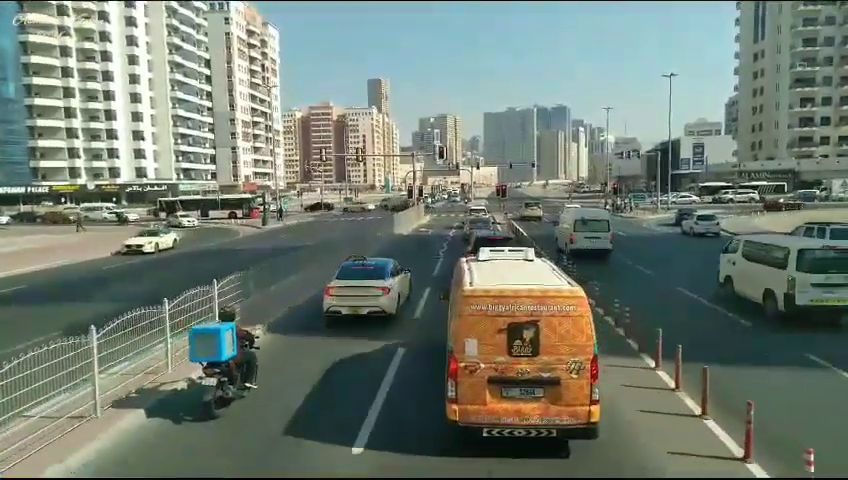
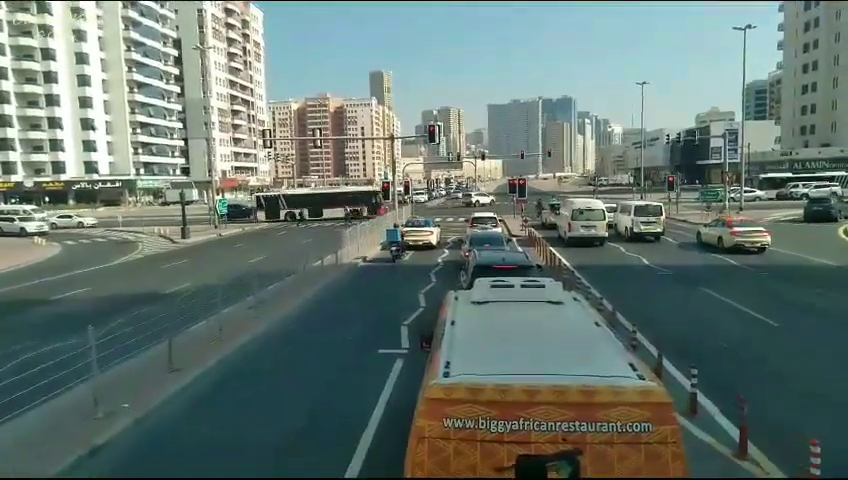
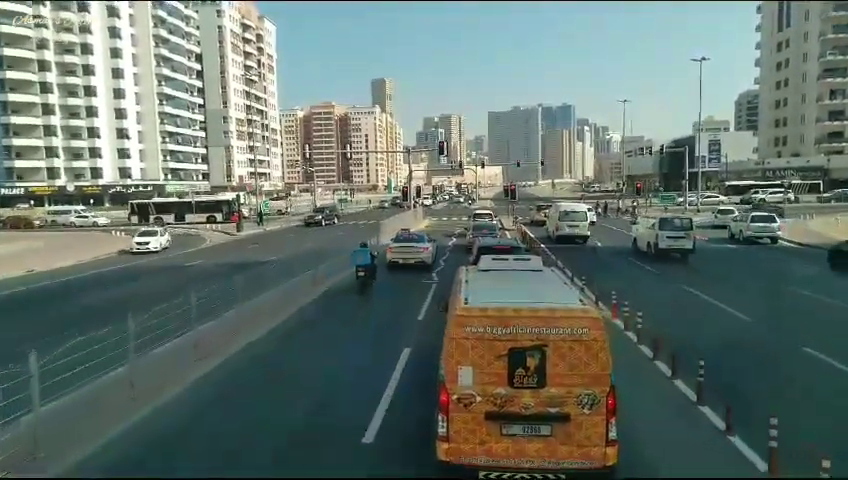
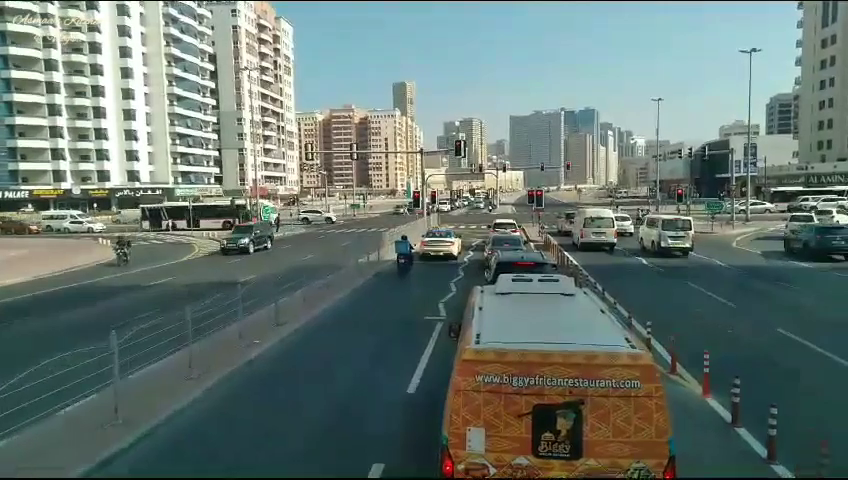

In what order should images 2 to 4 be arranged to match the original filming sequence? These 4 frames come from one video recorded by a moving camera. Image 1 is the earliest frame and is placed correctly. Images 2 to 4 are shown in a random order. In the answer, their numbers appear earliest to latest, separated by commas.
3, 4, 2
